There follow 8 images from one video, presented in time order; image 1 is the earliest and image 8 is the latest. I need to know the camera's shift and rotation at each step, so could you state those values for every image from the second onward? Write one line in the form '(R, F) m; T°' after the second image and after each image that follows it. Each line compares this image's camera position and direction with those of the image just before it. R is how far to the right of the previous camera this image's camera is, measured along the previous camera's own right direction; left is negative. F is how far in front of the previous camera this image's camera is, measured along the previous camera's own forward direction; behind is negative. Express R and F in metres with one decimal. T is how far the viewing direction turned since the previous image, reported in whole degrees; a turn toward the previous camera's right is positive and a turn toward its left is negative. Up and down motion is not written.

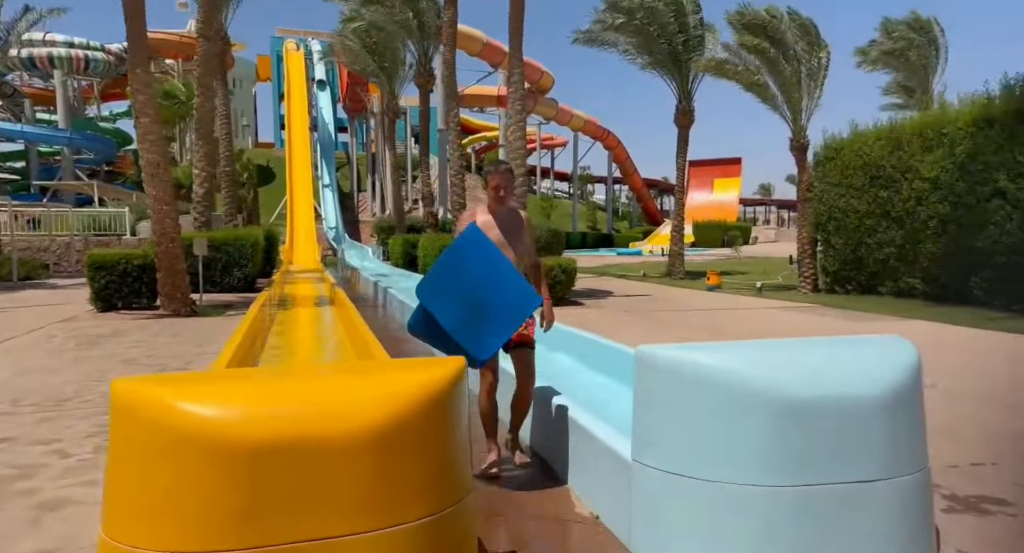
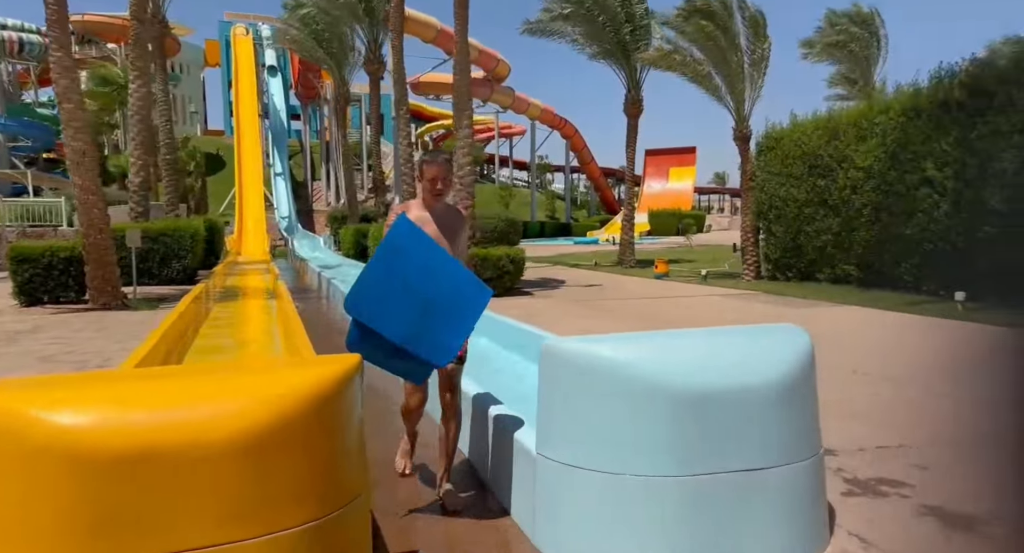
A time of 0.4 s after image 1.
(+0.3, 0.0) m; +3°
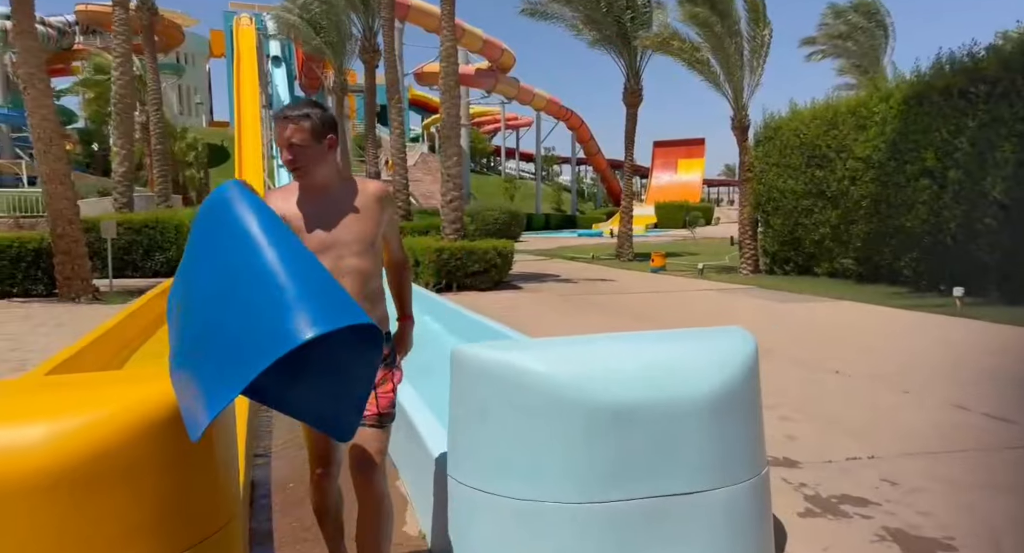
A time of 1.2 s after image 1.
(+0.4, +0.3) m; -1°
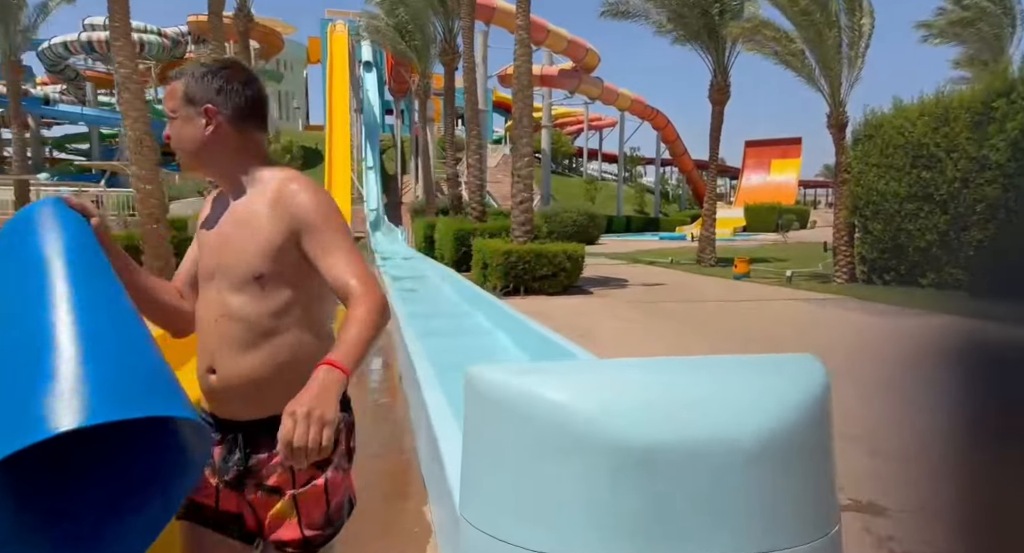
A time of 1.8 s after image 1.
(+0.2, +0.4) m; -7°
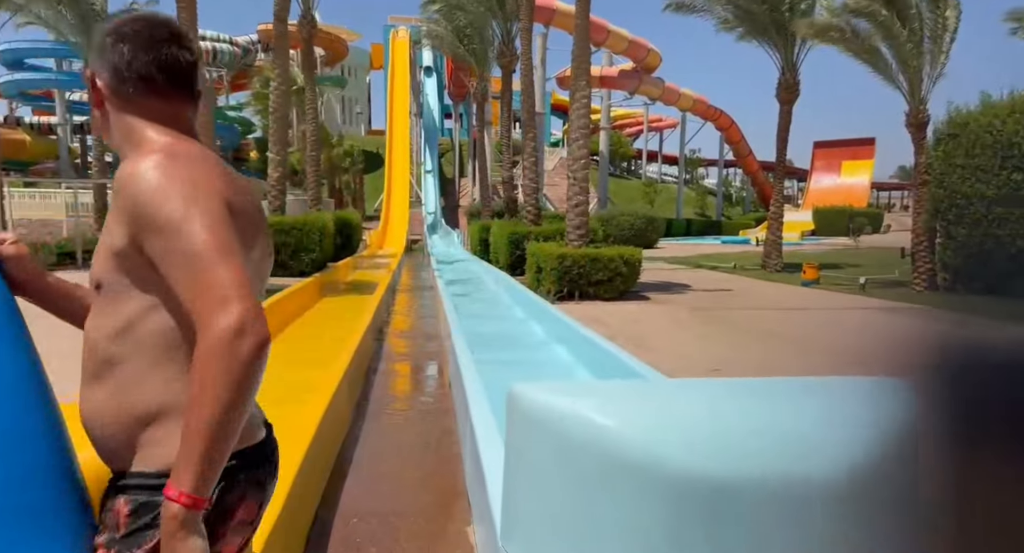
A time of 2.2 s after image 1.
(+0.1, +0.3) m; -5°
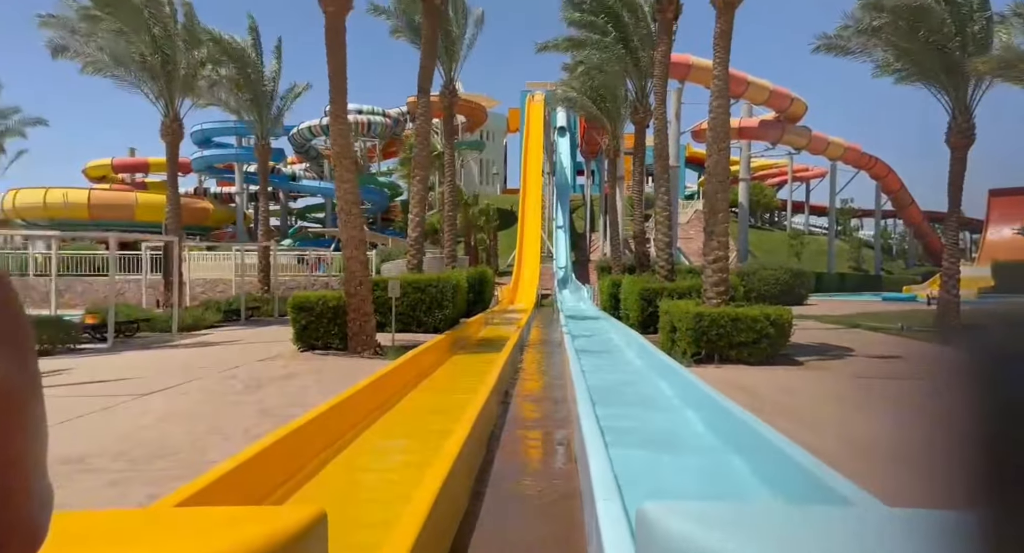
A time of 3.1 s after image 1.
(+0.1, +0.4) m; -11°
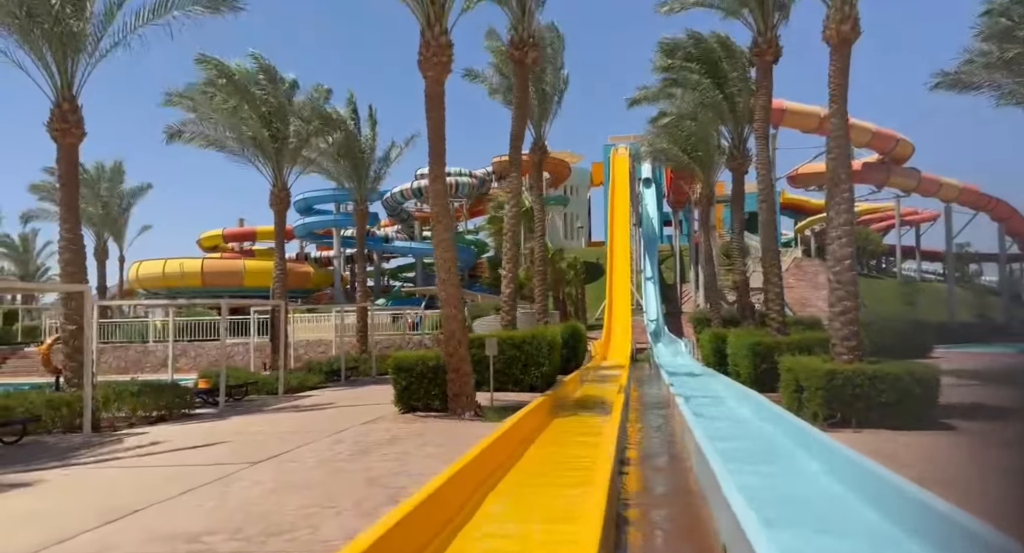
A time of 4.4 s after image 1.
(-0.3, +0.5) m; -7°
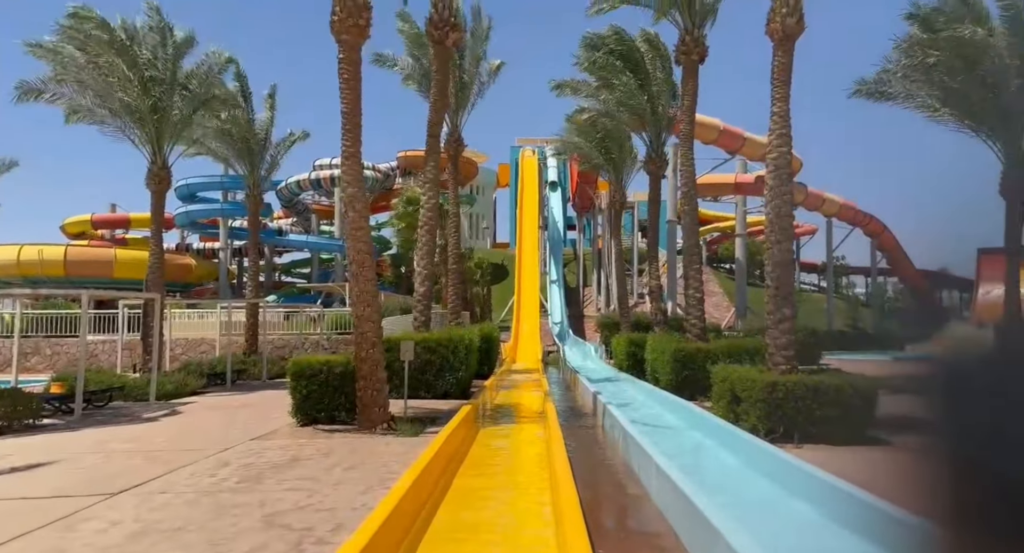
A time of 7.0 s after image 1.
(-0.4, +1.3) m; +9°
